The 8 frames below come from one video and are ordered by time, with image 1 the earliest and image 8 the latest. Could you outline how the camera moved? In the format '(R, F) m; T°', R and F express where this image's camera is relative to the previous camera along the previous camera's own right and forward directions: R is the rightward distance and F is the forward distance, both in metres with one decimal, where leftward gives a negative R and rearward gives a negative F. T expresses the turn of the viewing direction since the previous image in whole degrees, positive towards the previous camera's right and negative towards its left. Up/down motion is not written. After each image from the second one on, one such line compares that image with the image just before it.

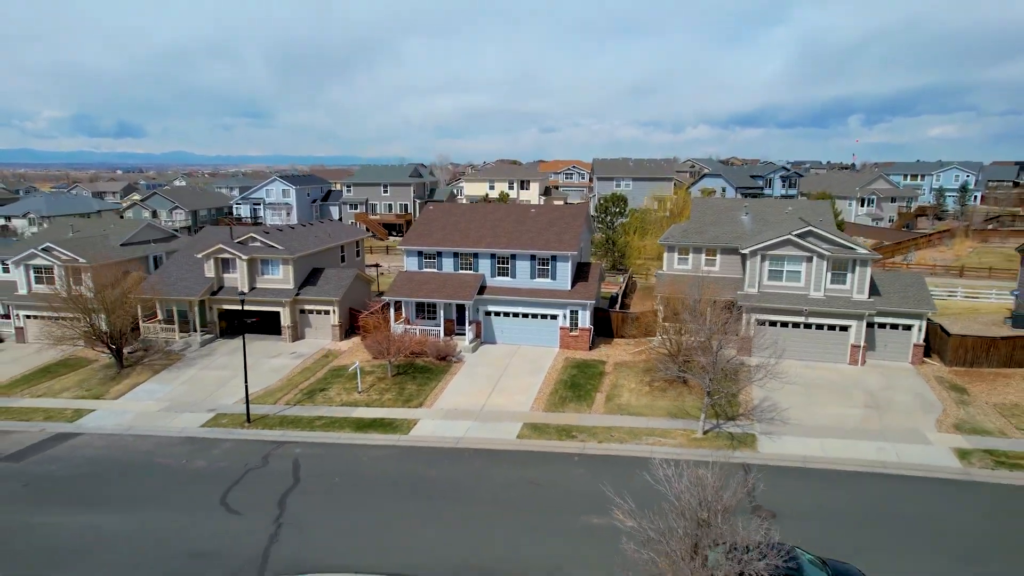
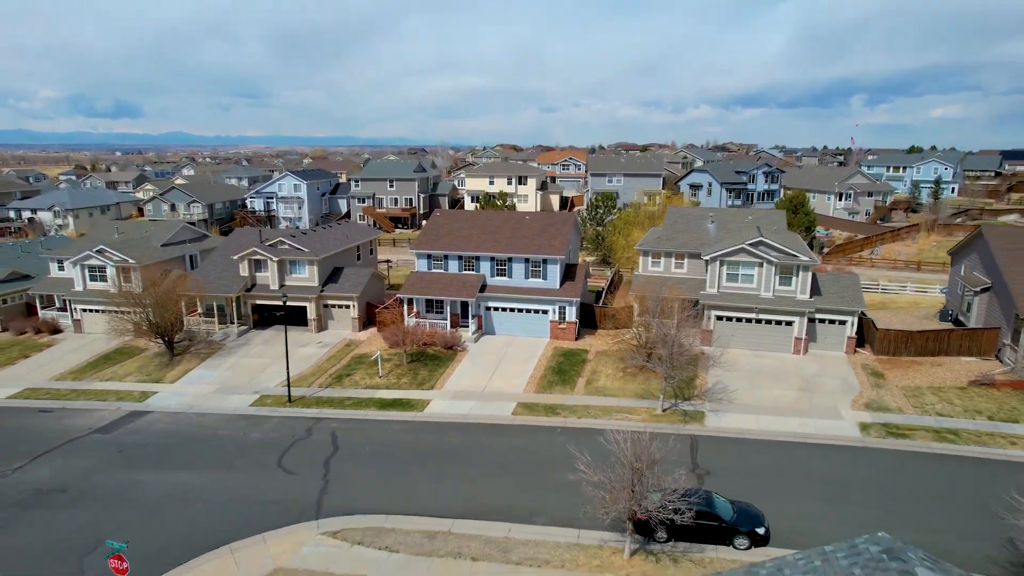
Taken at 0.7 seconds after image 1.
(+0.1, -3.5) m; 0°
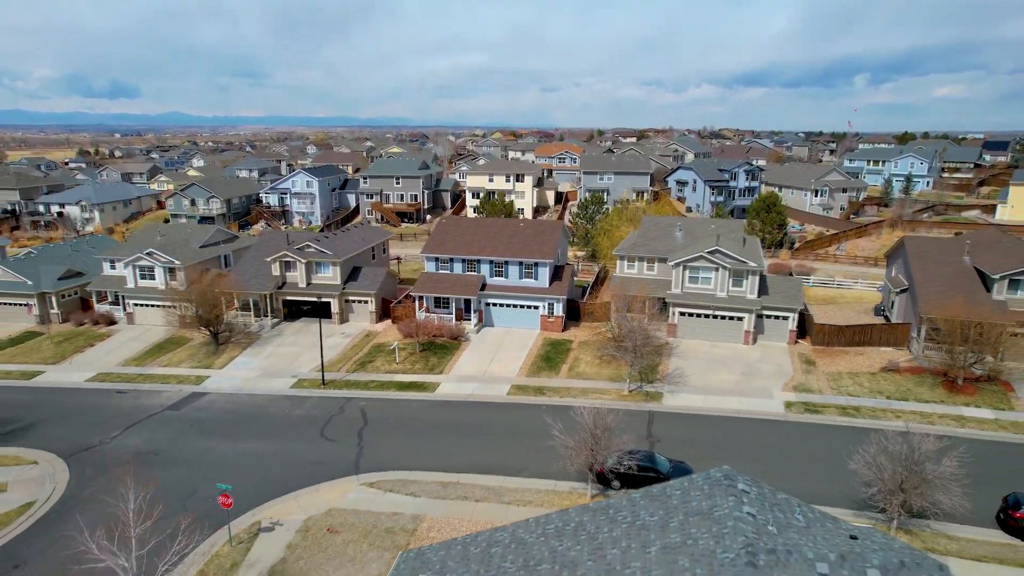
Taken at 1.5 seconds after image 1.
(+0.2, -4.3) m; 0°
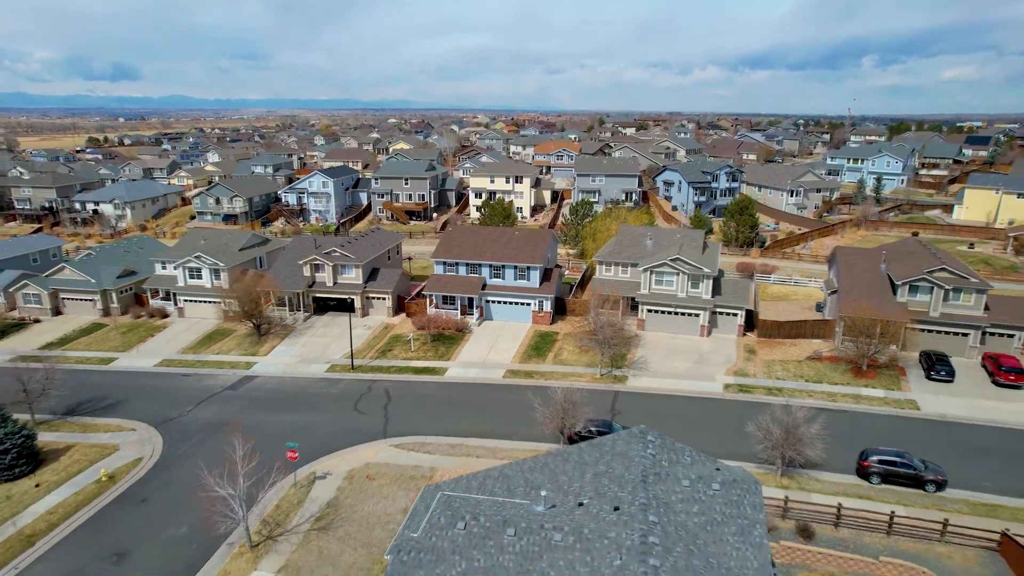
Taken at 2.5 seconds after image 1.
(+0.4, -5.5) m; 0°
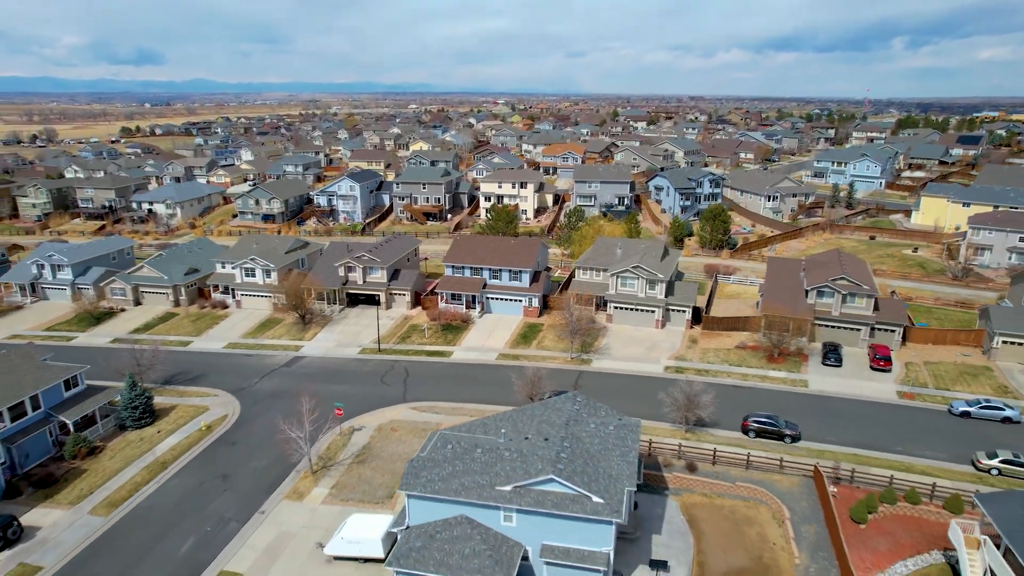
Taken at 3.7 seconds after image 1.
(+1.6, -8.3) m; -2°
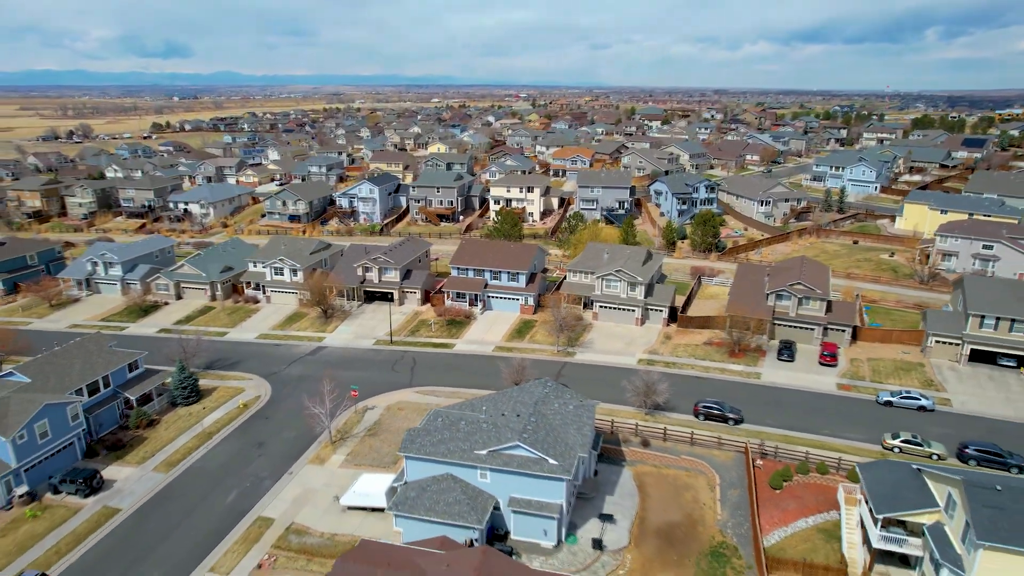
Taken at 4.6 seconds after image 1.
(+1.7, -5.2) m; -2°
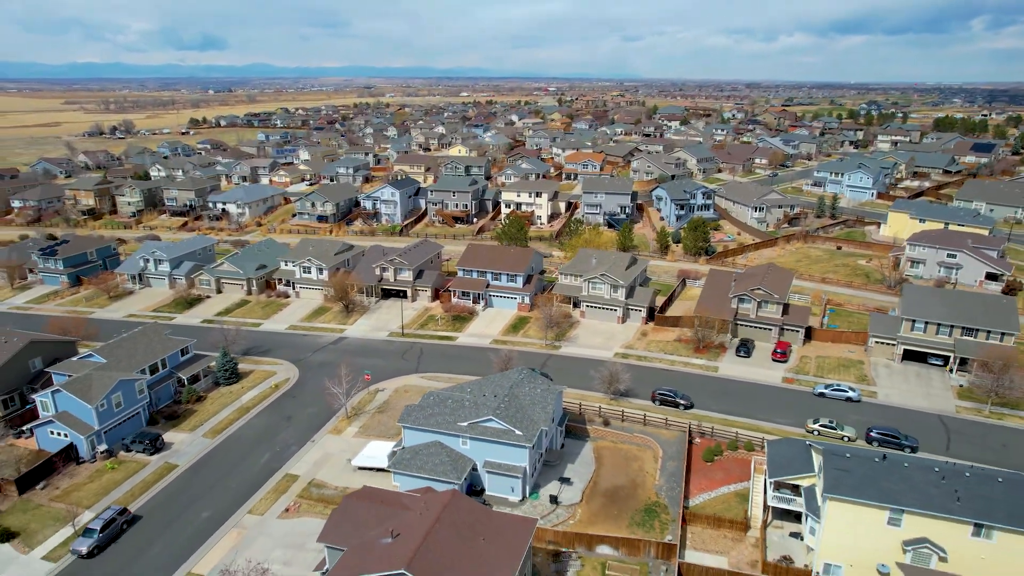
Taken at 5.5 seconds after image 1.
(+2.4, -6.2) m; -2°
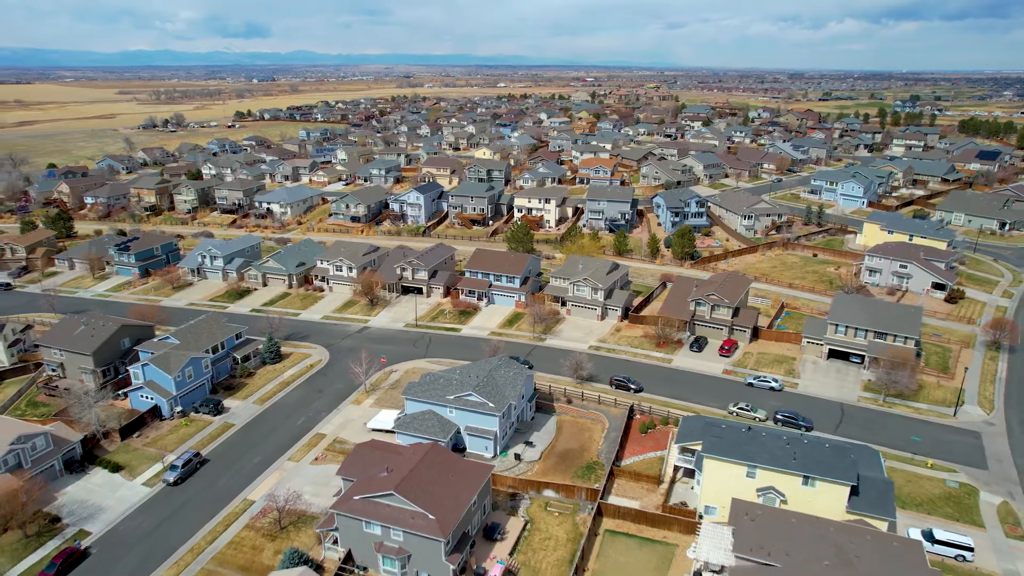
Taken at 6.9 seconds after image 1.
(+3.5, -9.2) m; -3°
